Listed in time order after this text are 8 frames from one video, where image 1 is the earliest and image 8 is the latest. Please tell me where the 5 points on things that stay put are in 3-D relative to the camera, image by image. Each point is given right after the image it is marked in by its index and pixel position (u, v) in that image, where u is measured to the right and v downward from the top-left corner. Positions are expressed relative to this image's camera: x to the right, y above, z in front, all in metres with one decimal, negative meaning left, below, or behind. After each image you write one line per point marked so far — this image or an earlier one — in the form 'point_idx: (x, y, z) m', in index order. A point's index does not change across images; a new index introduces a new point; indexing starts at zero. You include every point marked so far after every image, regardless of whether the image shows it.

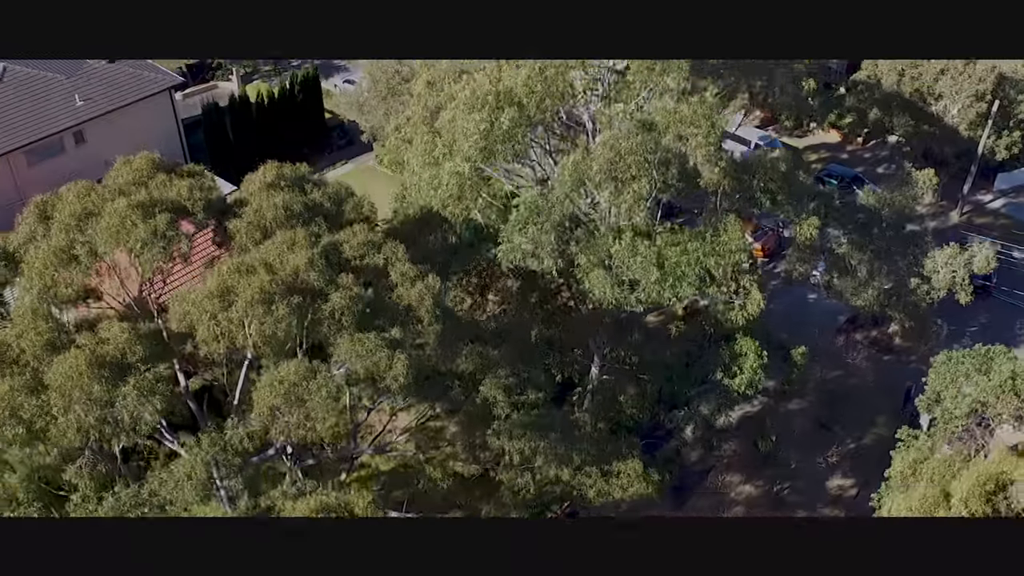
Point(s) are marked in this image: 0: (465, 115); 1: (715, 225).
0: (-0.5, +2.0, +13.2) m
1: (+2.5, +0.7, +13.9) m
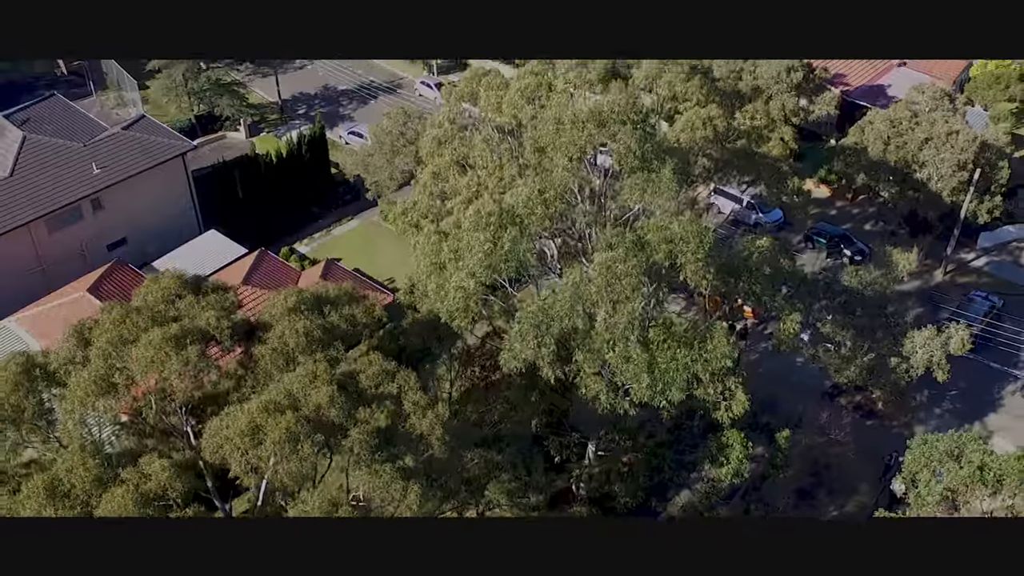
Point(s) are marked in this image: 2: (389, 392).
0: (-0.5, +0.7, +14.2) m
1: (+2.5, -0.6, +14.9) m
2: (-1.3, -1.1, +11.8) m
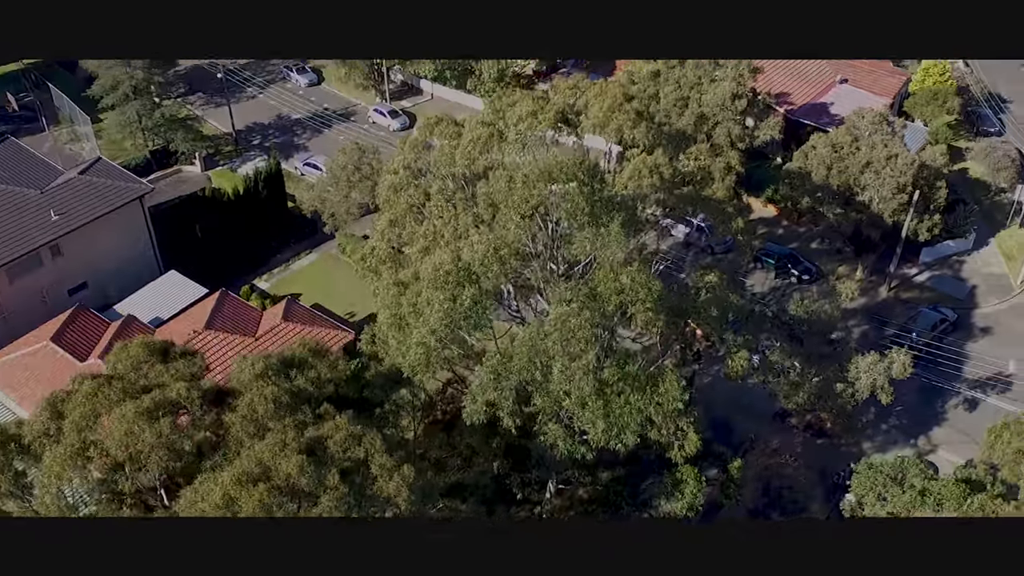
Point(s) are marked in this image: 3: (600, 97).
0: (-1.1, 0.0, +14.7) m
1: (+1.9, -1.2, +15.6) m
2: (-1.7, -1.8, +12.3) m
3: (+1.5, +3.1, +18.8) m
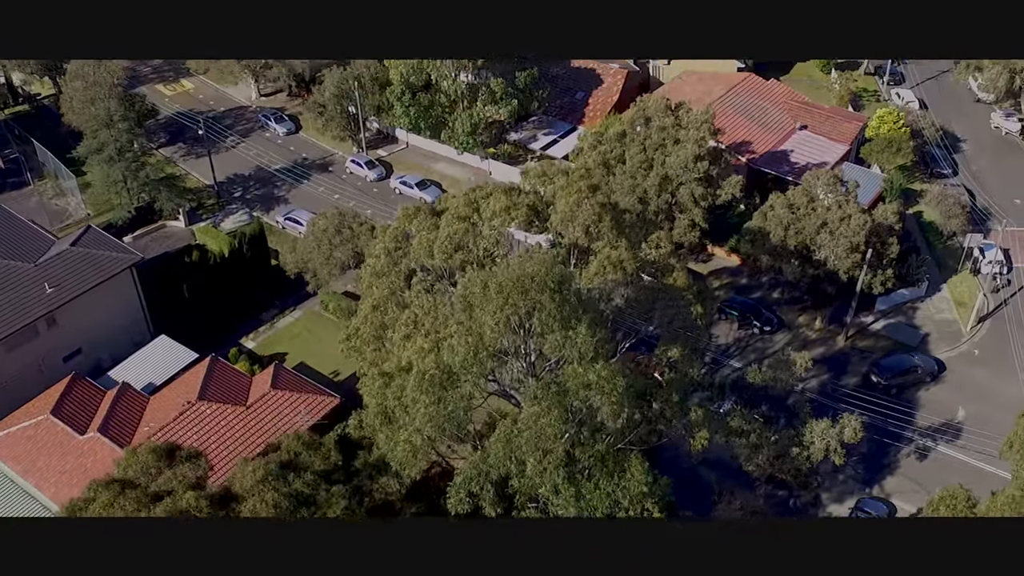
0: (-1.4, -1.5, +16.1) m
1: (+1.6, -2.6, +16.9) m
2: (-1.9, -3.2, +13.6) m
3: (+1.0, +1.8, +20.2) m
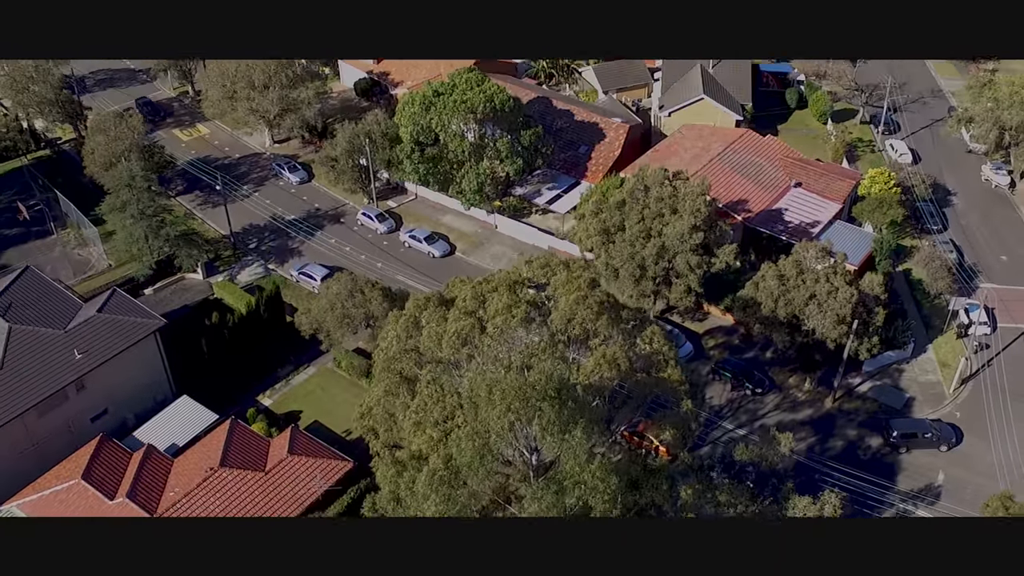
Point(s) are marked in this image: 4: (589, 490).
0: (-1.3, -3.1, +17.6) m
1: (+1.6, -4.2, +18.5) m
2: (-1.9, -4.8, +15.1) m
3: (+1.1, +0.1, +21.8) m
4: (+1.2, -3.1, +17.6) m
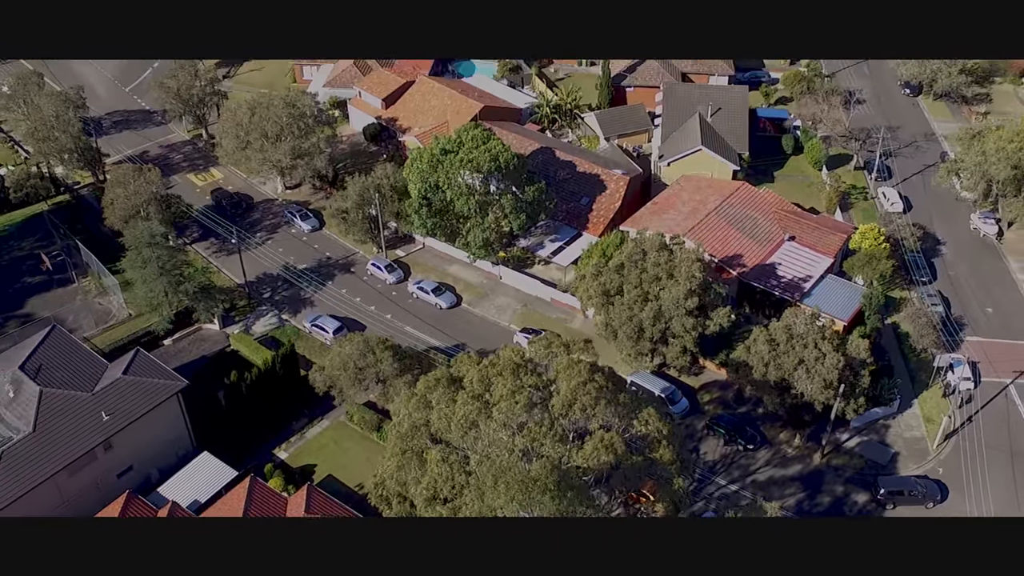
0: (-1.3, -4.8, +19.3) m
1: (+1.7, -5.9, +20.1) m
2: (-1.9, -6.5, +16.8) m
3: (+1.2, -1.6, +23.4) m
4: (+1.3, -4.8, +19.2) m
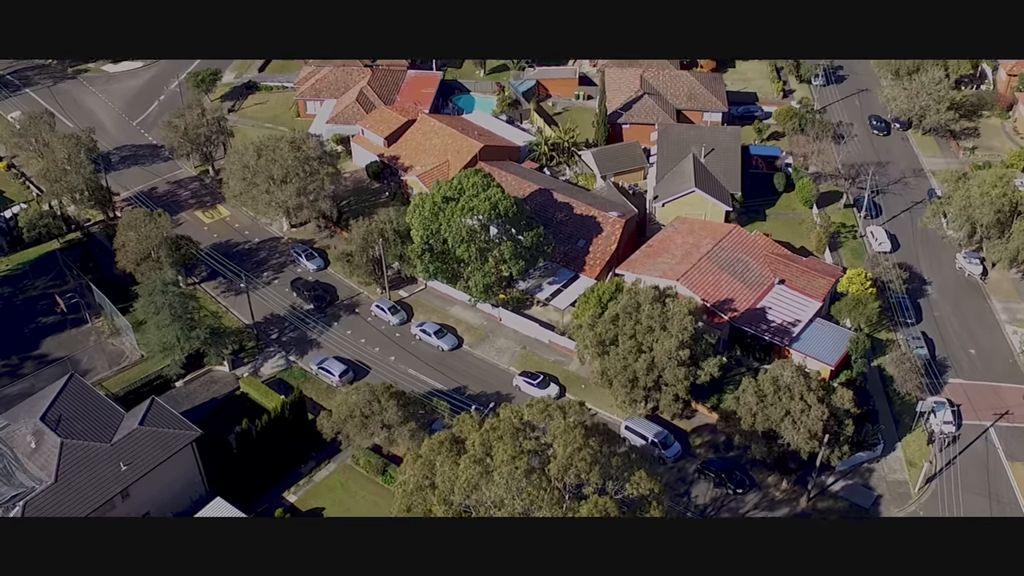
0: (-1.3, -6.3, +20.7) m
1: (+1.7, -7.4, +21.5) m
2: (-1.9, -8.0, +18.2) m
3: (+1.2, -3.2, +24.9) m
4: (+1.3, -6.3, +20.7) m
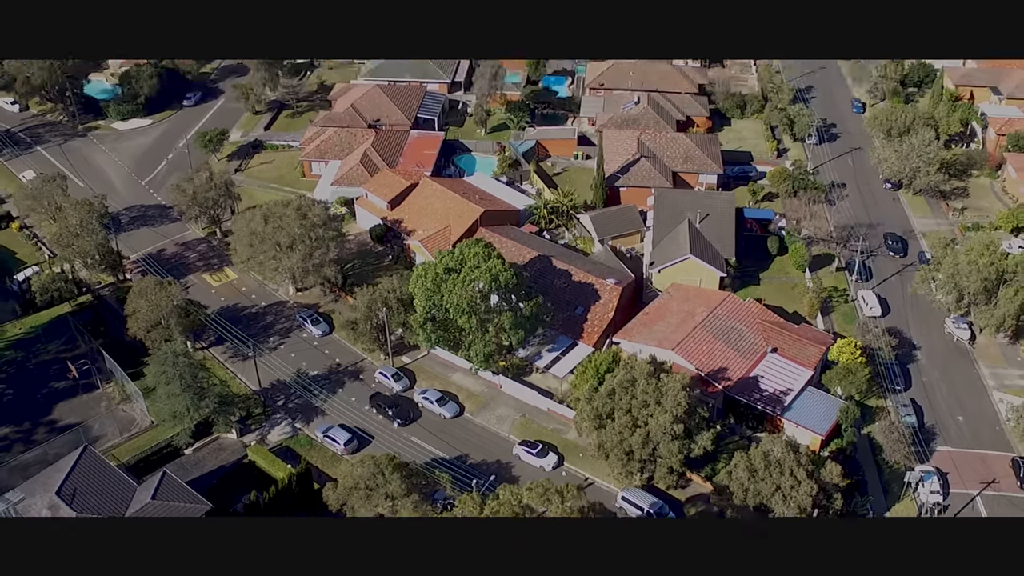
0: (-1.3, -8.3, +21.8) m
1: (+1.7, -9.4, +22.6) m
2: (-1.9, -9.9, +19.3) m
3: (+1.1, -5.3, +26.1) m
4: (+1.2, -8.3, +21.8) m
